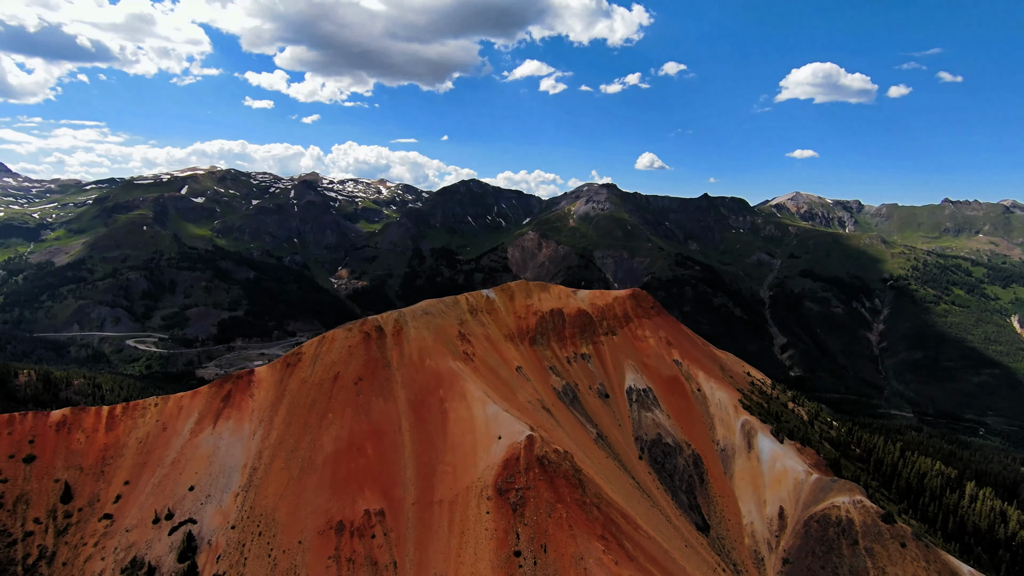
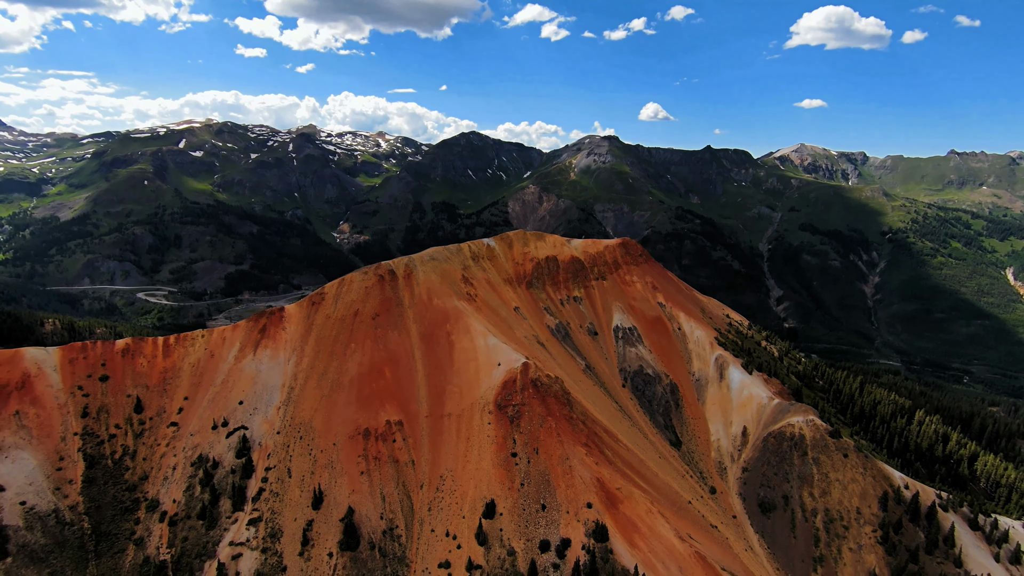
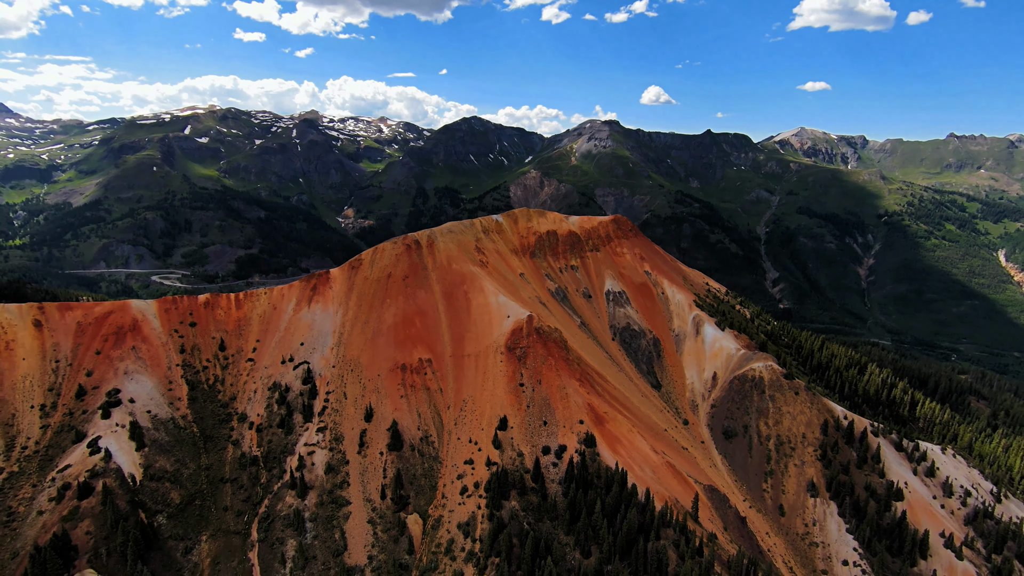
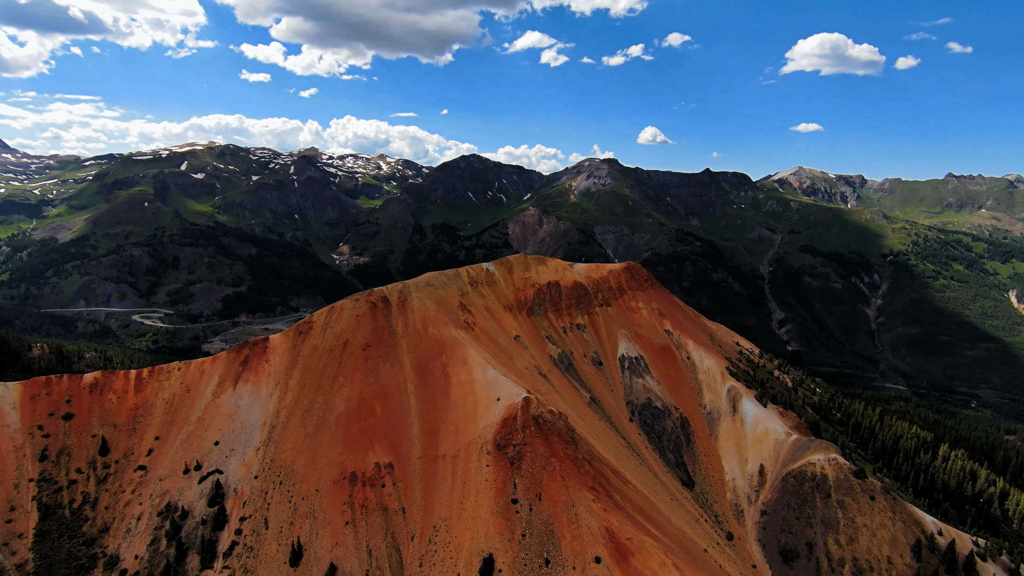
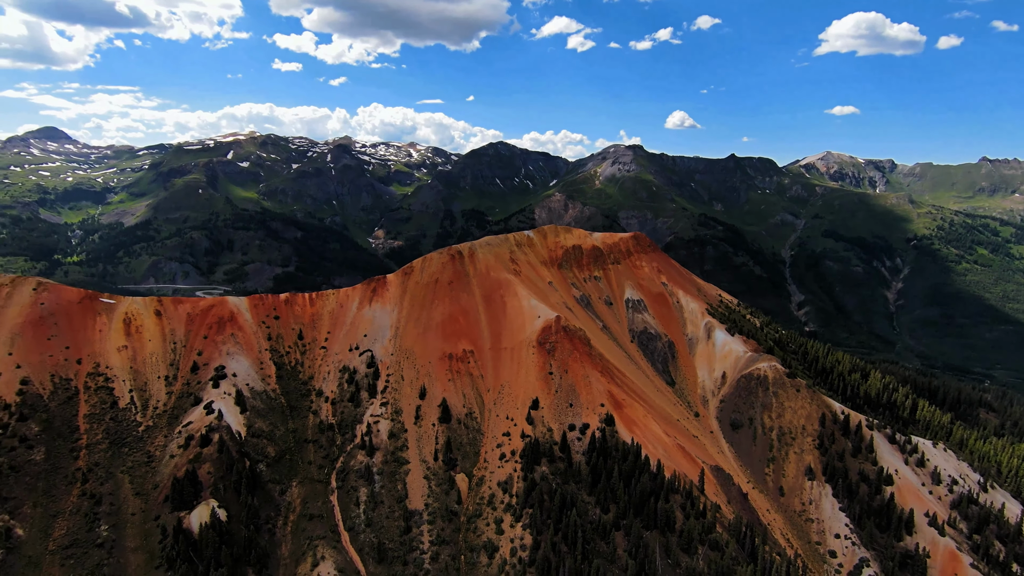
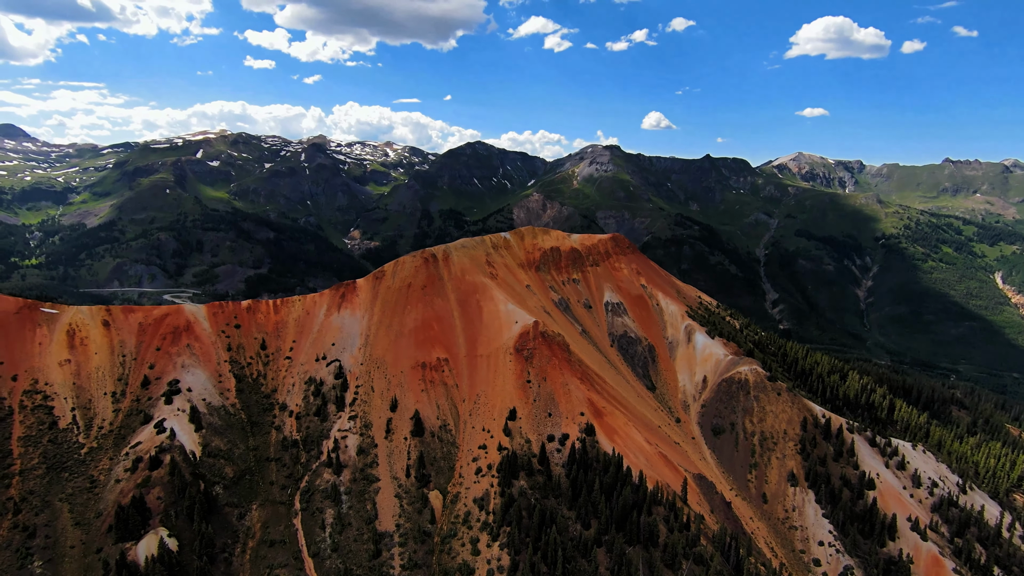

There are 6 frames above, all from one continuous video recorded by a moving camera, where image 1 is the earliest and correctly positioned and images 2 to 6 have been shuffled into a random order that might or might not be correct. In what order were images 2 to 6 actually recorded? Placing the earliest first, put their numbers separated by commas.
4, 2, 3, 6, 5
